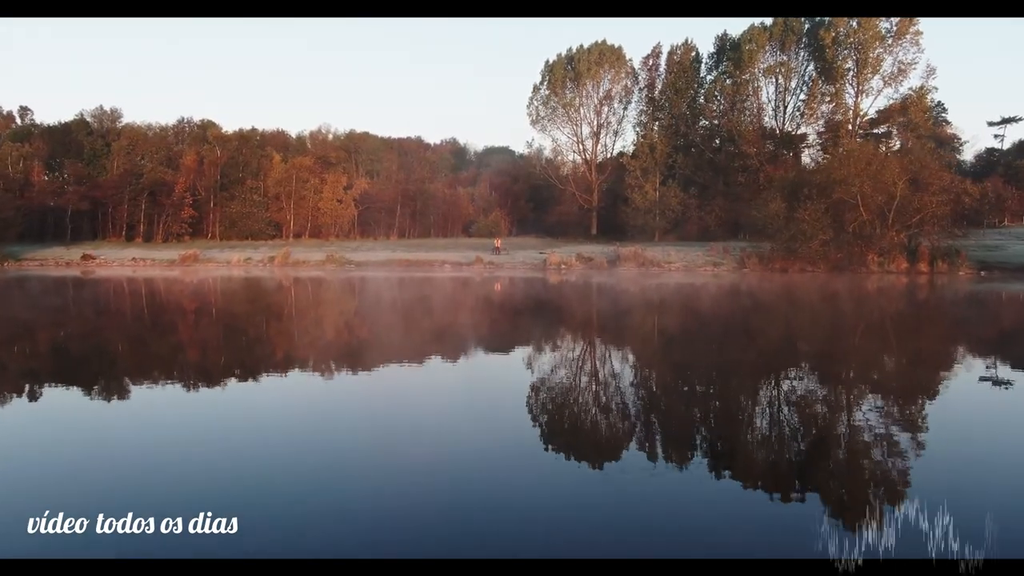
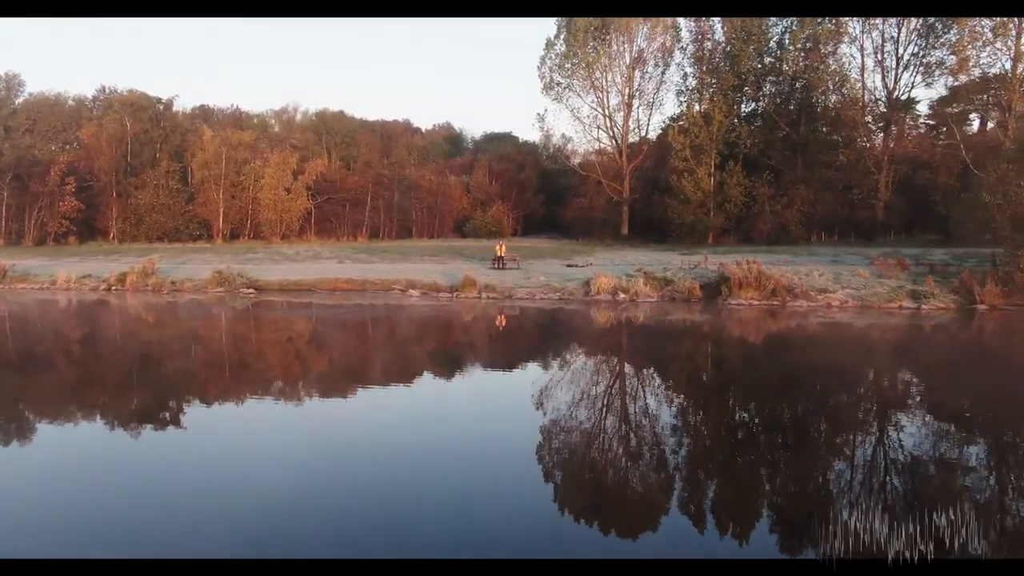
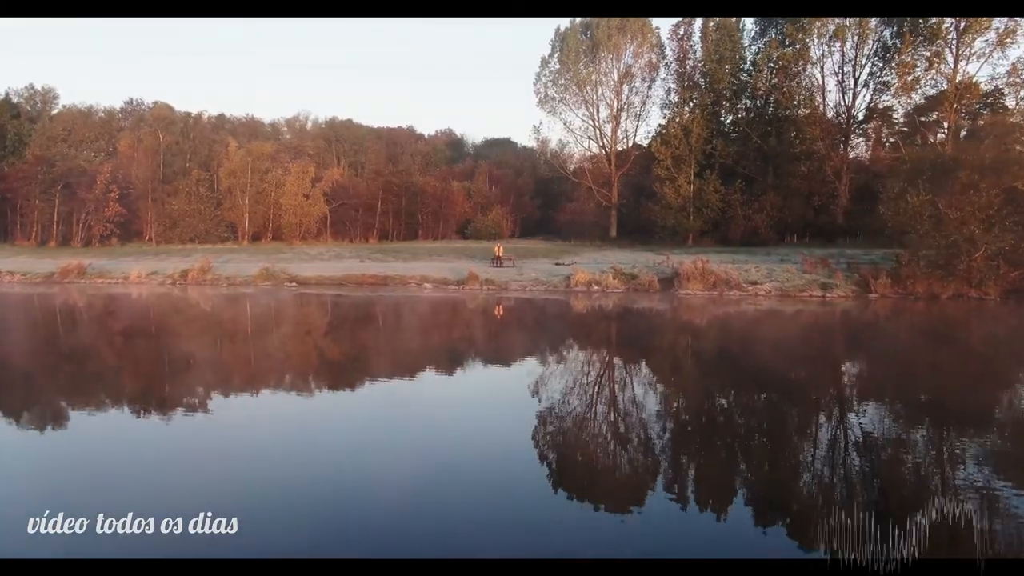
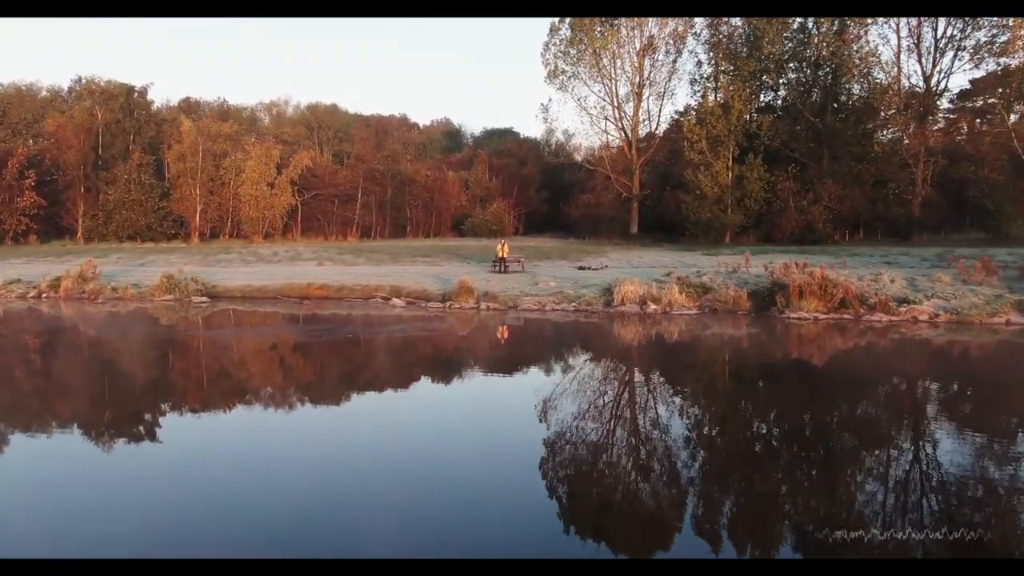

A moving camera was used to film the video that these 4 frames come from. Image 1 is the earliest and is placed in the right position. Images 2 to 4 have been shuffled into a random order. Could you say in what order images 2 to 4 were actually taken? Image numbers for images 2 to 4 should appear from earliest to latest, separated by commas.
3, 2, 4
